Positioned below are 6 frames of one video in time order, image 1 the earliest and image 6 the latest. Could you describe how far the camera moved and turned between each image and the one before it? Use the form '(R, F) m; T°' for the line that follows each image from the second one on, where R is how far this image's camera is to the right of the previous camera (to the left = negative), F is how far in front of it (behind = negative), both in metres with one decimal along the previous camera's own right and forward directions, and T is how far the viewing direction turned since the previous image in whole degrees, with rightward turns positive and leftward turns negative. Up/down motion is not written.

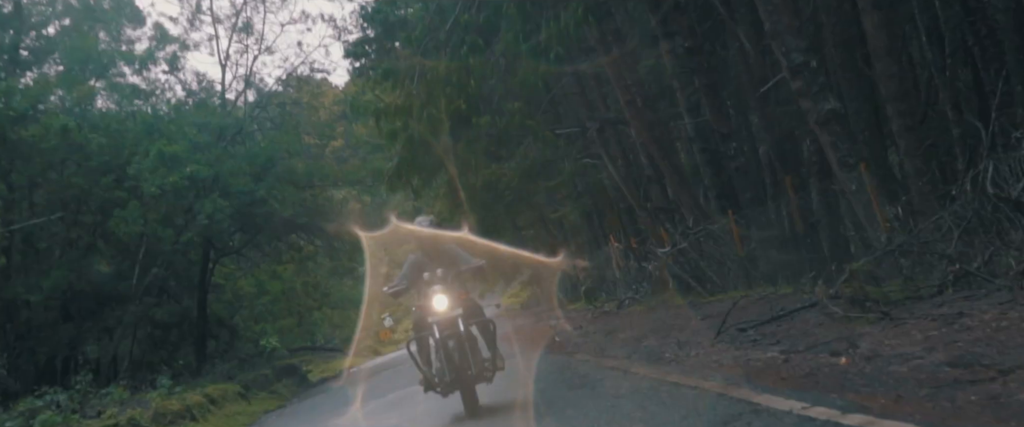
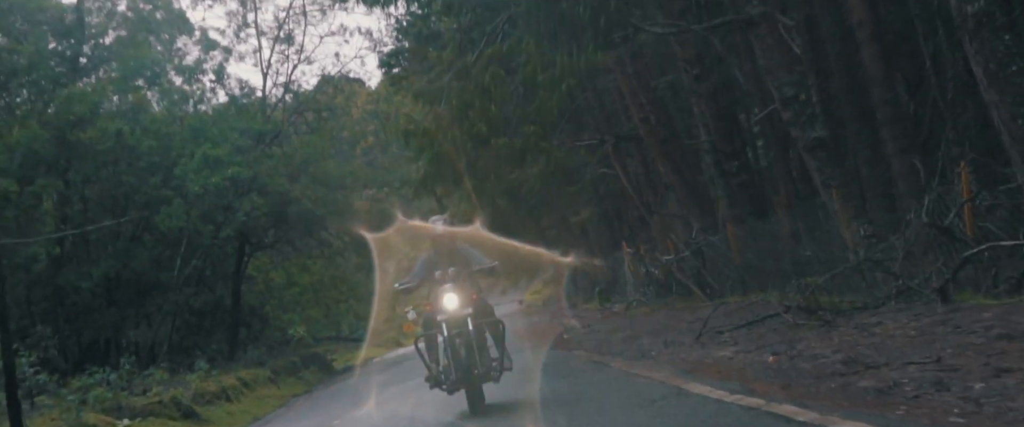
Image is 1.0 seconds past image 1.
(+0.3, -1.6) m; -2°
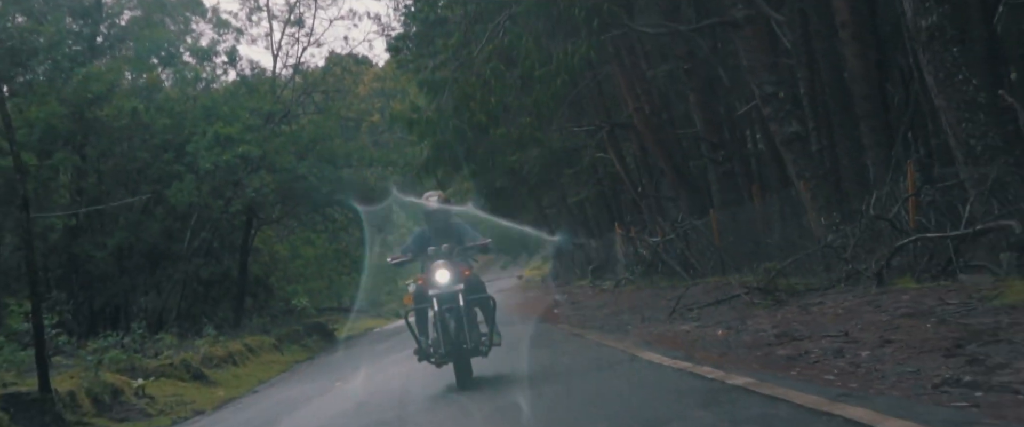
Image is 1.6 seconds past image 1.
(+0.2, -1.1) m; 0°
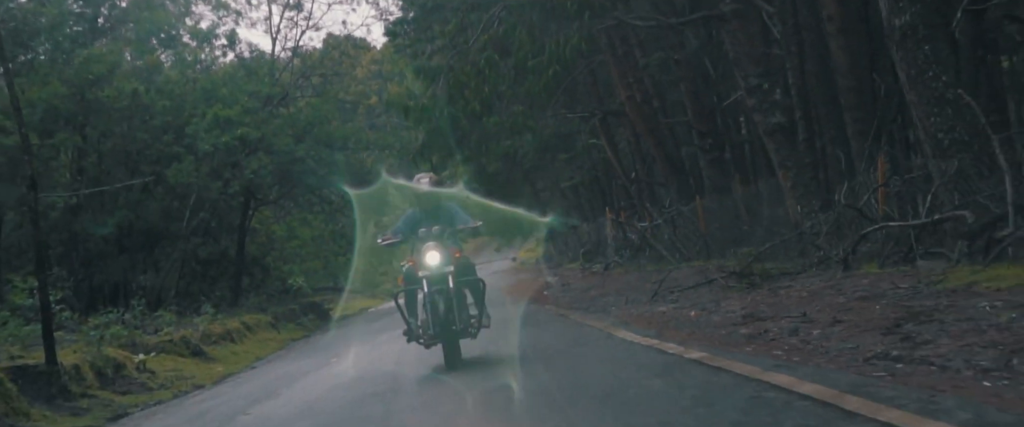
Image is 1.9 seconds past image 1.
(+0.1, -0.6) m; 0°
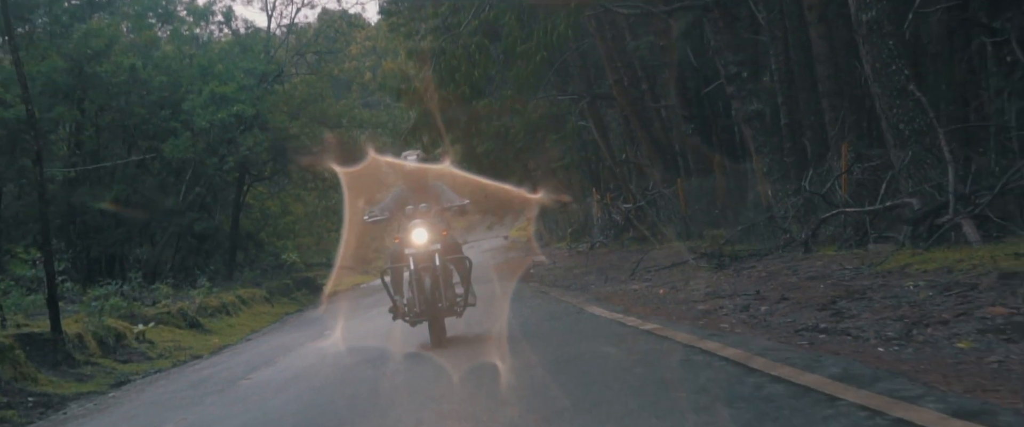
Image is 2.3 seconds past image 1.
(+0.1, -0.7) m; 0°
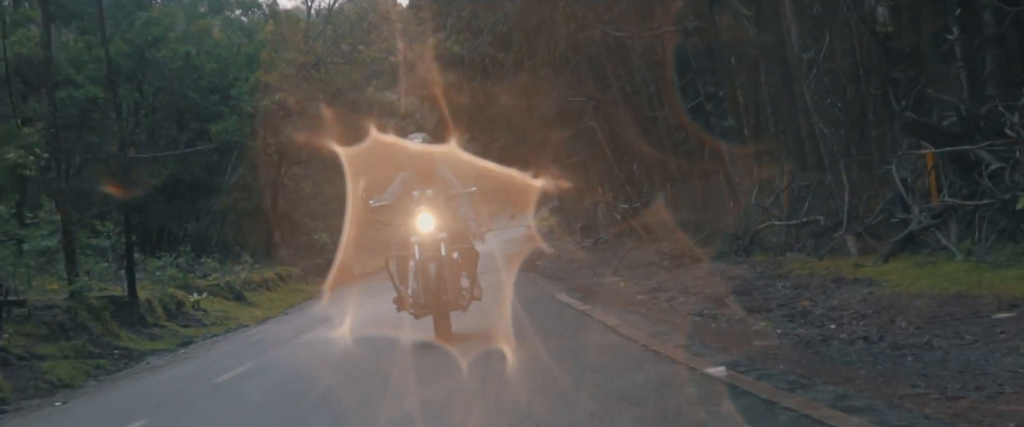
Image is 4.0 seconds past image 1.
(+0.4, -2.9) m; -1°
